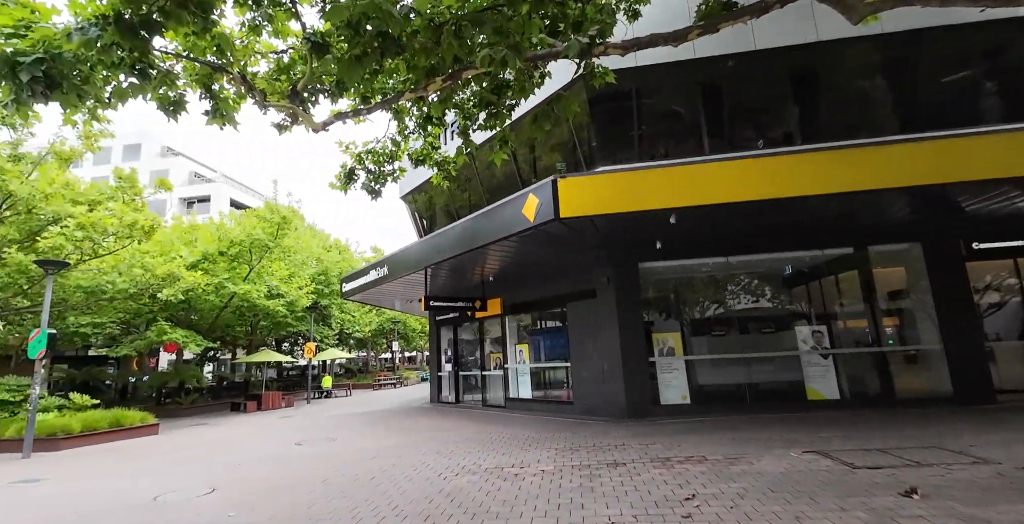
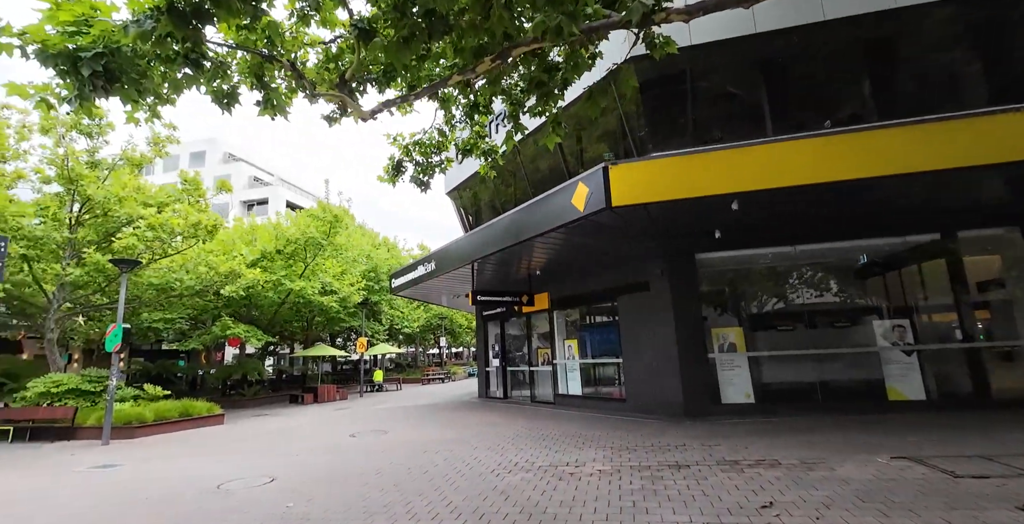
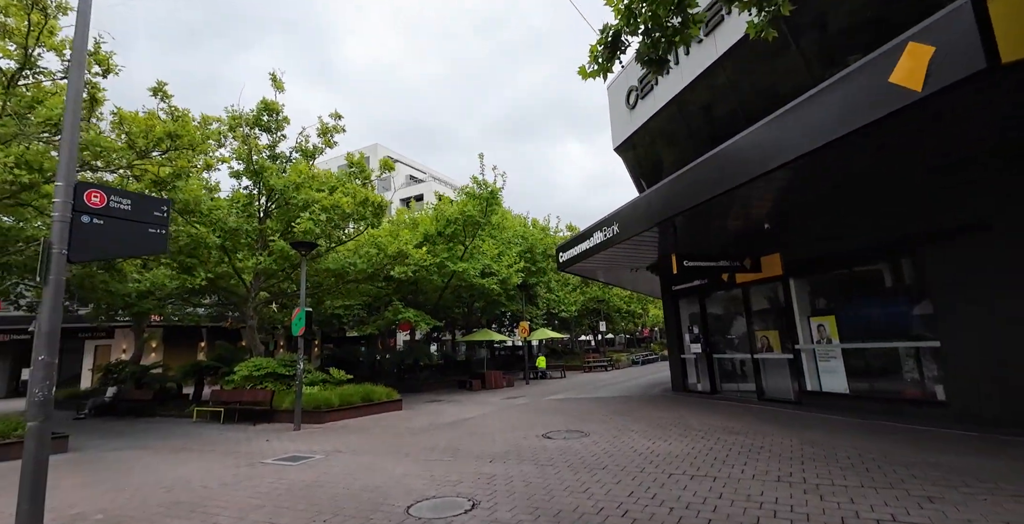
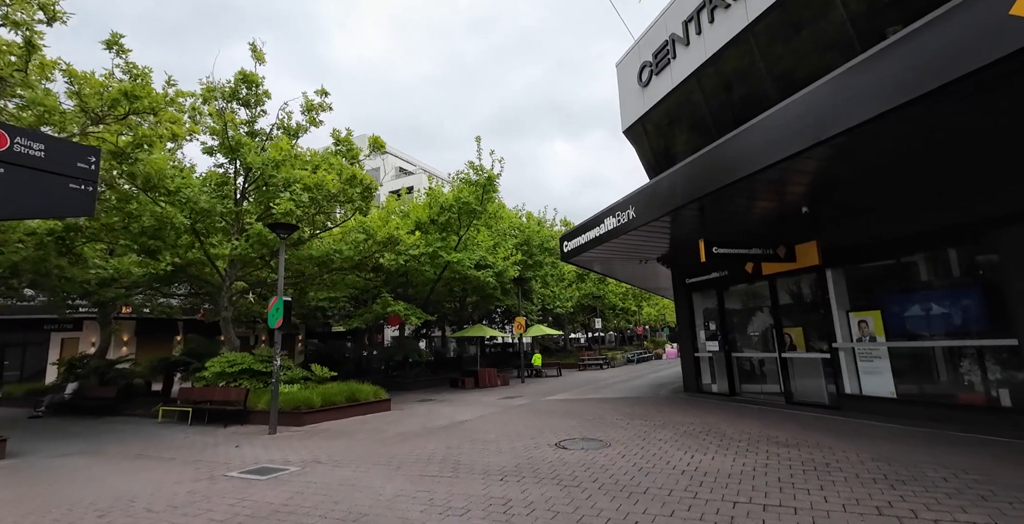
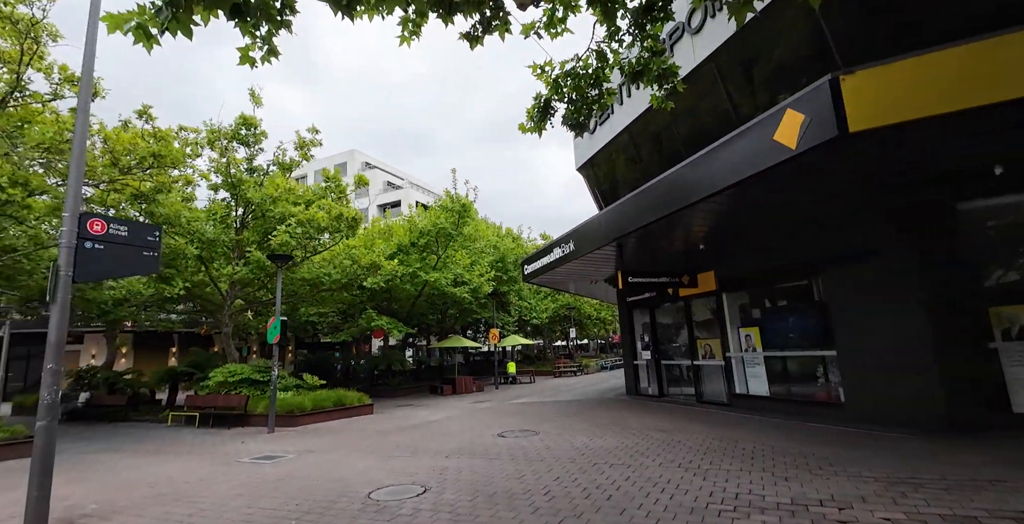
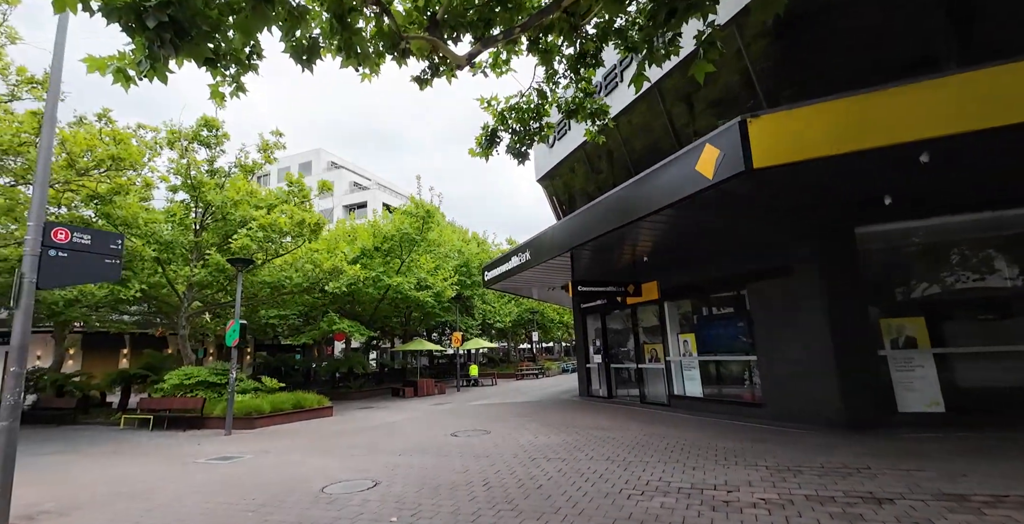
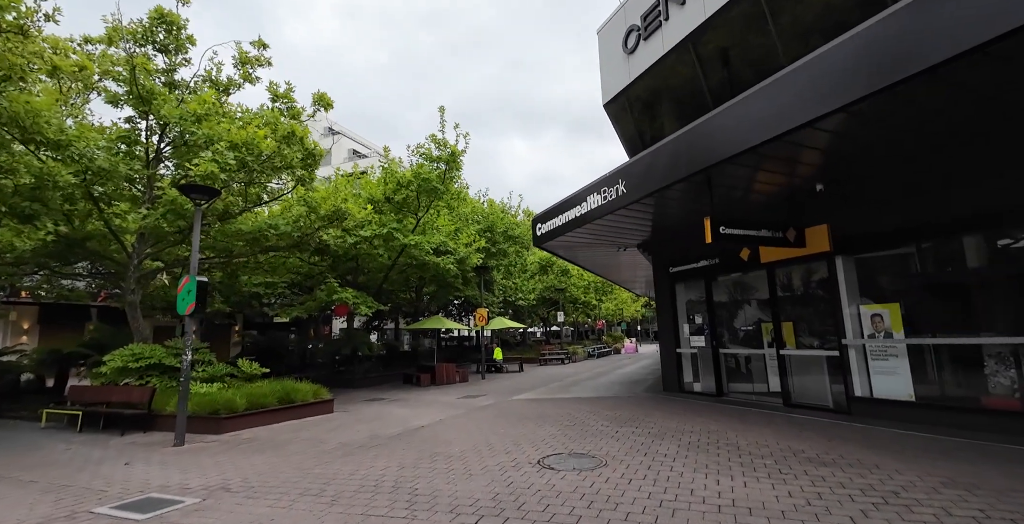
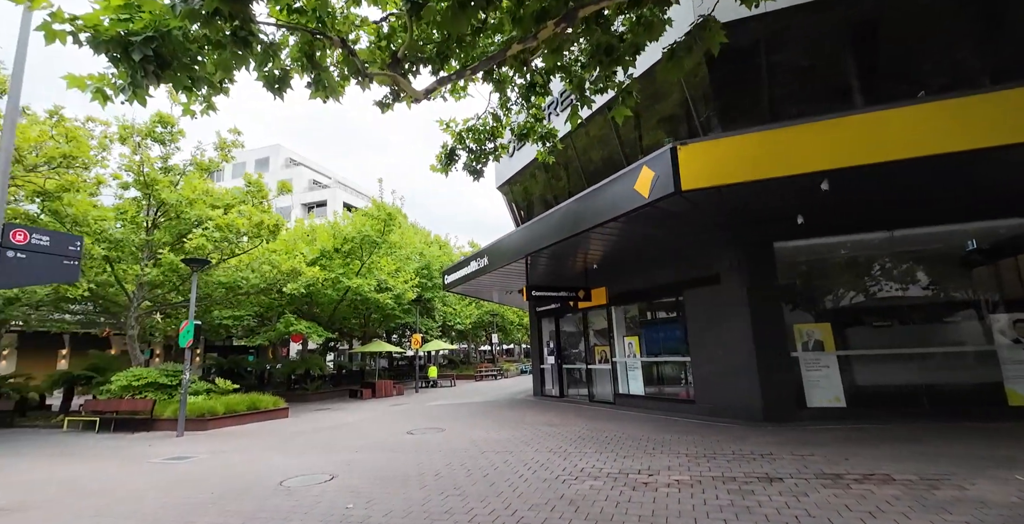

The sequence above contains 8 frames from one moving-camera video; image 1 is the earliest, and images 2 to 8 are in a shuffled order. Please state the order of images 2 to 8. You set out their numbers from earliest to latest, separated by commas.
2, 8, 6, 5, 3, 4, 7
